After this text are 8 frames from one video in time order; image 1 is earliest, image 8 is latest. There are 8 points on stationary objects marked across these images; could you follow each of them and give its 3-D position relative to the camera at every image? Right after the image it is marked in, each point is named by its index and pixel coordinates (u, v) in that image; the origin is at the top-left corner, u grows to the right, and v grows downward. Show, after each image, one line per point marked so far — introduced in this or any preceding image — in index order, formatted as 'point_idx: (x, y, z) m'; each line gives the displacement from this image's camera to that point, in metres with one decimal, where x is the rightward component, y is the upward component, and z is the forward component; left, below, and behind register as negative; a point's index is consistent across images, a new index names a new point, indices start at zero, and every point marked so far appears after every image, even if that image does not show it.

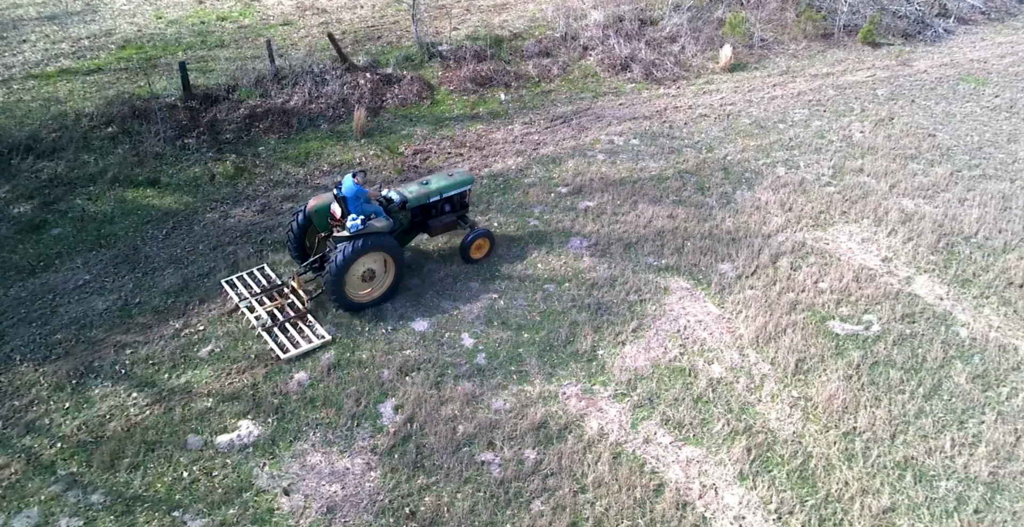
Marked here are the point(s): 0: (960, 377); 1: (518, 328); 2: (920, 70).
0: (+4.0, -1.0, +6.3) m
1: (+0.1, -0.6, +6.7) m
2: (+6.4, +3.0, +11.3) m
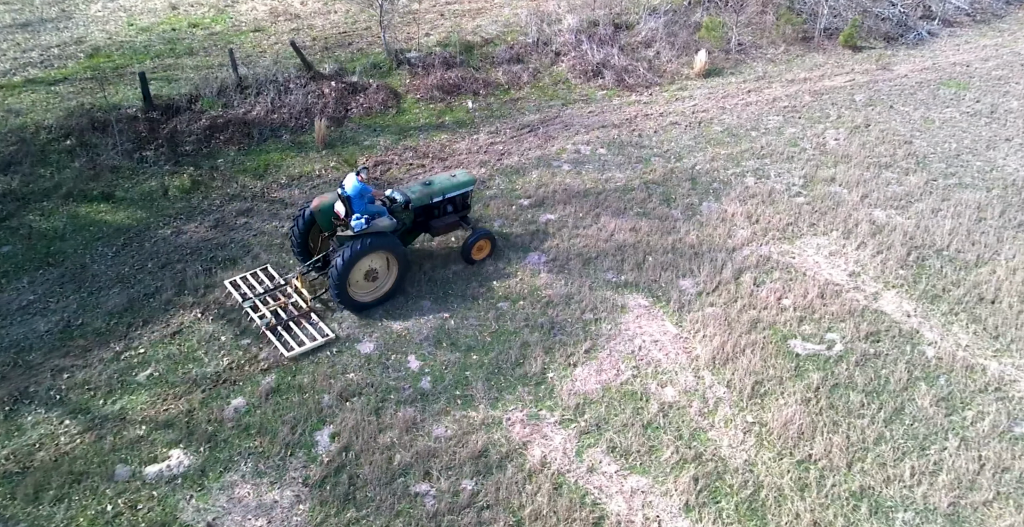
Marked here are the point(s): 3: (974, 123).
0: (+3.5, -1.2, +6.1) m
1: (-0.4, -0.8, +6.5) m
2: (+5.9, +2.9, +11.0) m
3: (+6.3, +1.9, +9.8) m
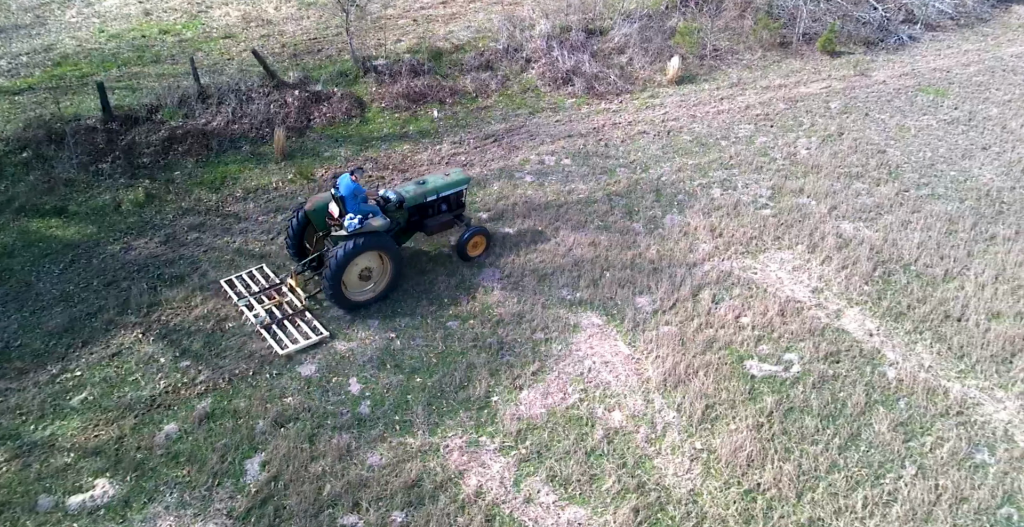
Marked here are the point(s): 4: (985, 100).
0: (+3.0, -1.3, +5.9) m
1: (-0.9, -0.9, +6.3) m
2: (+5.5, +2.7, +10.8) m
3: (+5.9, +1.8, +9.6) m
4: (+6.7, +2.3, +10.2) m
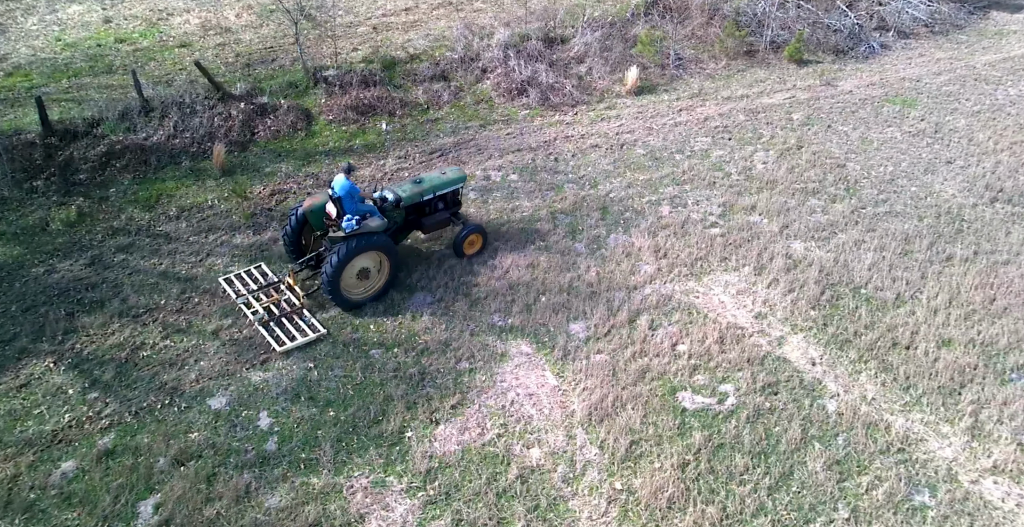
0: (+2.3, -1.5, +5.5) m
1: (-1.6, -1.2, +6.0) m
2: (+4.8, +2.5, +10.4) m
3: (+5.2, +1.5, +9.3) m
4: (+6.1, +2.1, +9.9) m
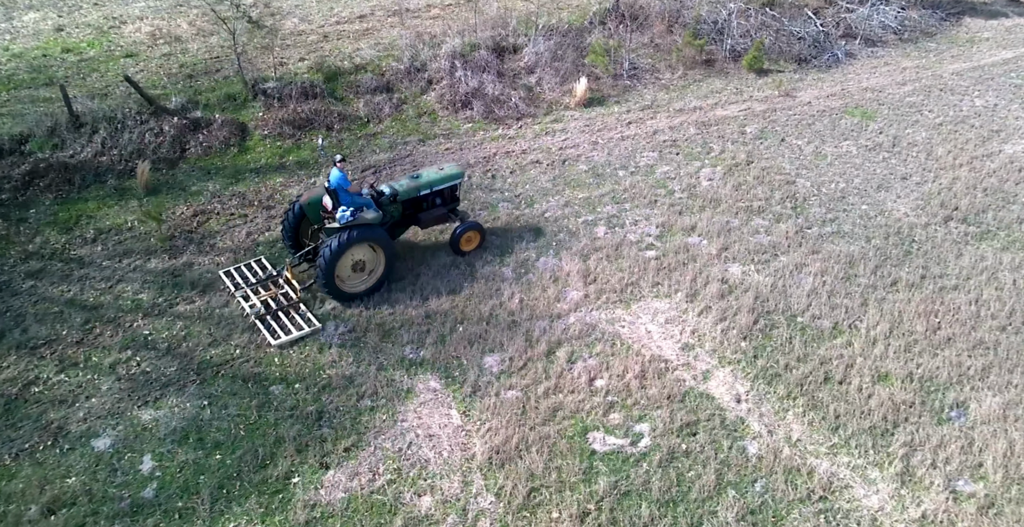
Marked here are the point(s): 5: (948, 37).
0: (+1.5, -1.8, +5.2) m
1: (-2.3, -1.4, +5.6) m
2: (+4.1, +2.3, +10.0) m
3: (+4.4, +1.3, +8.9) m
4: (+5.3, +1.9, +9.5) m
5: (+7.3, +3.8, +11.9) m
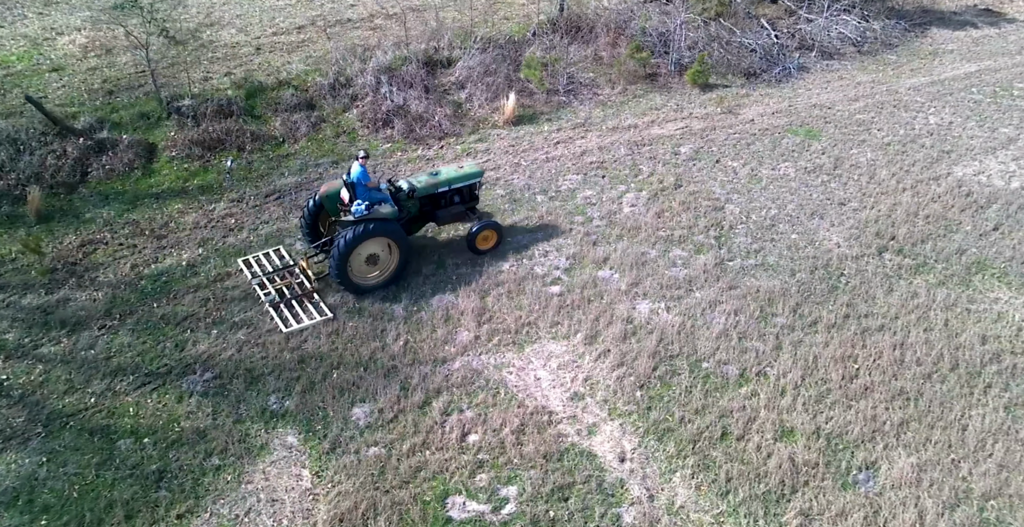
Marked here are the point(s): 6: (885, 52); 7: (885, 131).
0: (+0.5, -2.1, +4.6) m
1: (-3.4, -1.8, +5.2) m
2: (+3.1, +1.9, +9.5) m
3: (+3.4, +0.9, +8.3) m
4: (+4.3, +1.5, +8.9) m
5: (+6.3, +3.4, +11.3) m
6: (+5.8, +3.3, +11.2) m
7: (+4.8, +1.7, +9.2) m
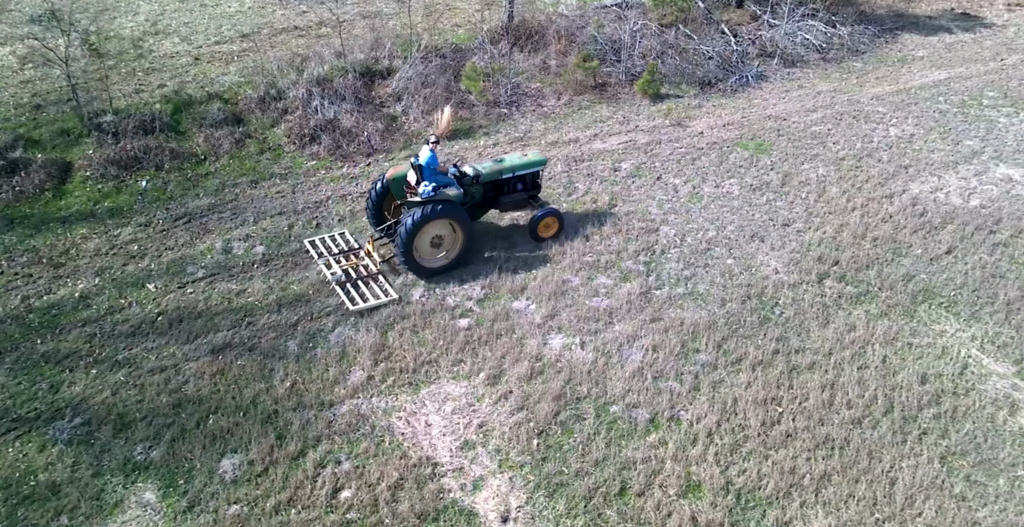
0: (-0.4, -2.4, +4.1) m
1: (-4.3, -2.1, +4.7) m
2: (+2.3, +1.6, +8.9) m
3: (+2.6, +0.7, +7.8) m
4: (+3.5, +1.2, +8.4) m
5: (+5.5, +3.1, +10.8) m
6: (+5.0, +3.1, +10.7) m
7: (+4.0, +1.4, +8.6) m
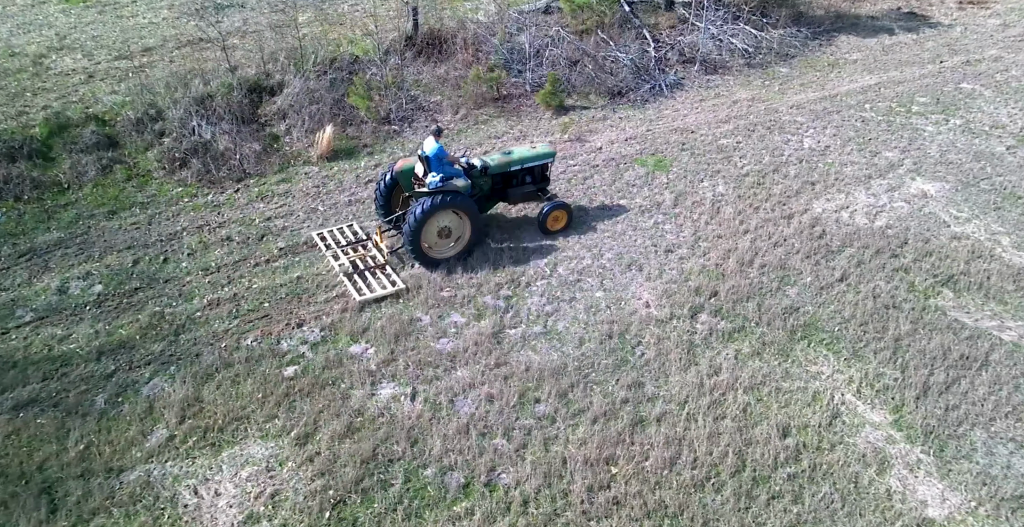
0: (-1.8, -2.7, +3.6) m
1: (-5.6, -2.5, +4.3) m
2: (+0.9, +1.4, +8.3) m
3: (+1.2, +0.4, +7.1) m
4: (+2.2, +1.0, +7.7) m
5: (+4.2, +2.9, +10.1) m
6: (+3.7, +2.8, +10.0) m
7: (+2.6, +1.2, +8.0) m
